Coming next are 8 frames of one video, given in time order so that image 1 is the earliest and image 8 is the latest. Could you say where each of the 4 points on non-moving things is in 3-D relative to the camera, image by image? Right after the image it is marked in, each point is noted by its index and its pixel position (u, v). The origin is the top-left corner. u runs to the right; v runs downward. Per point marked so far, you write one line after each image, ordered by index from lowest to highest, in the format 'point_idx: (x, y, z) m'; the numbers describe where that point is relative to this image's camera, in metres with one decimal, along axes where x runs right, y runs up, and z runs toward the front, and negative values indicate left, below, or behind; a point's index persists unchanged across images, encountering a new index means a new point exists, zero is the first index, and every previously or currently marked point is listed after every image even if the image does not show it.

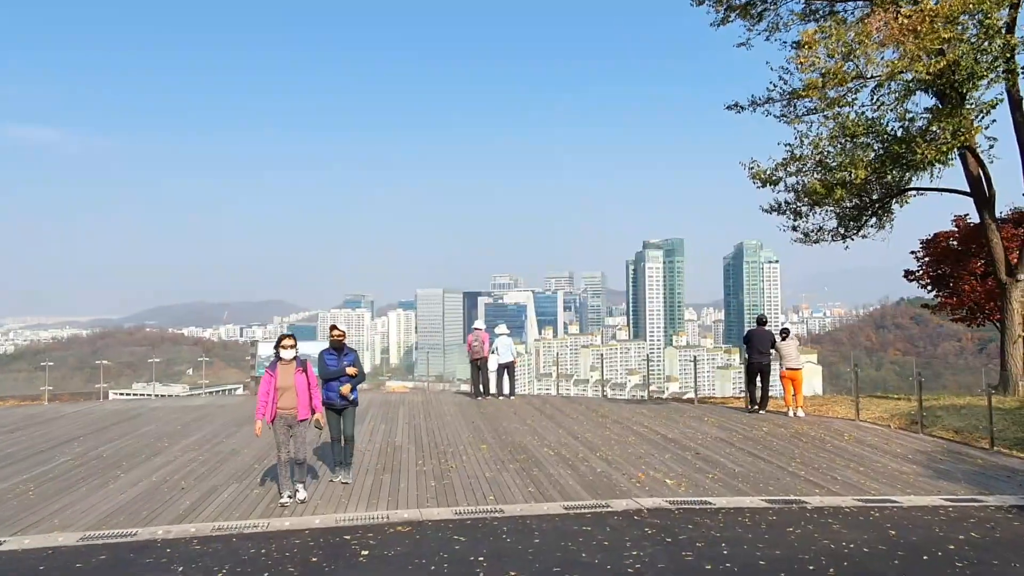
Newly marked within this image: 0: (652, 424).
0: (+2.0, -1.9, +9.9) m
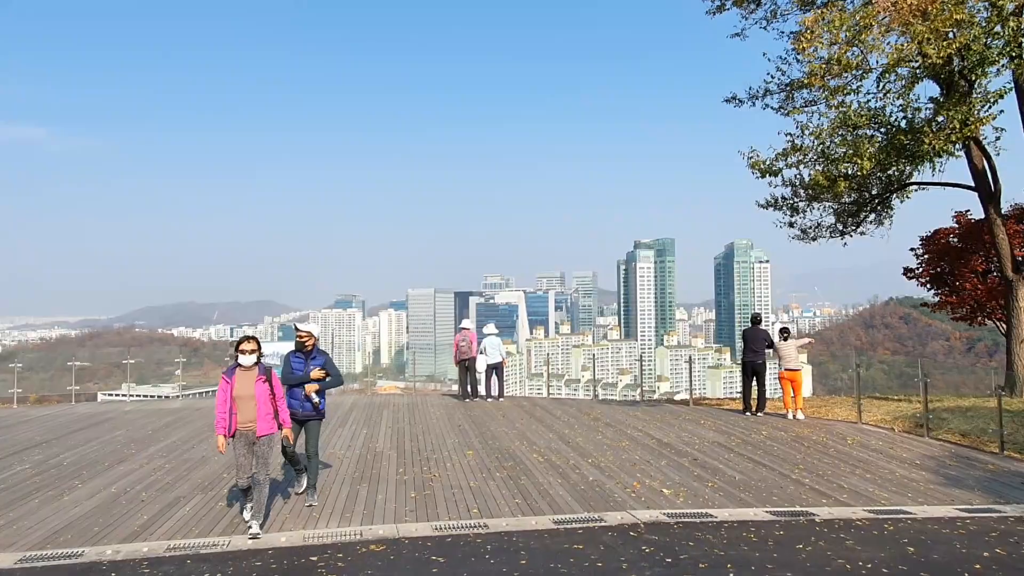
0: (+1.8, -1.9, +9.5) m
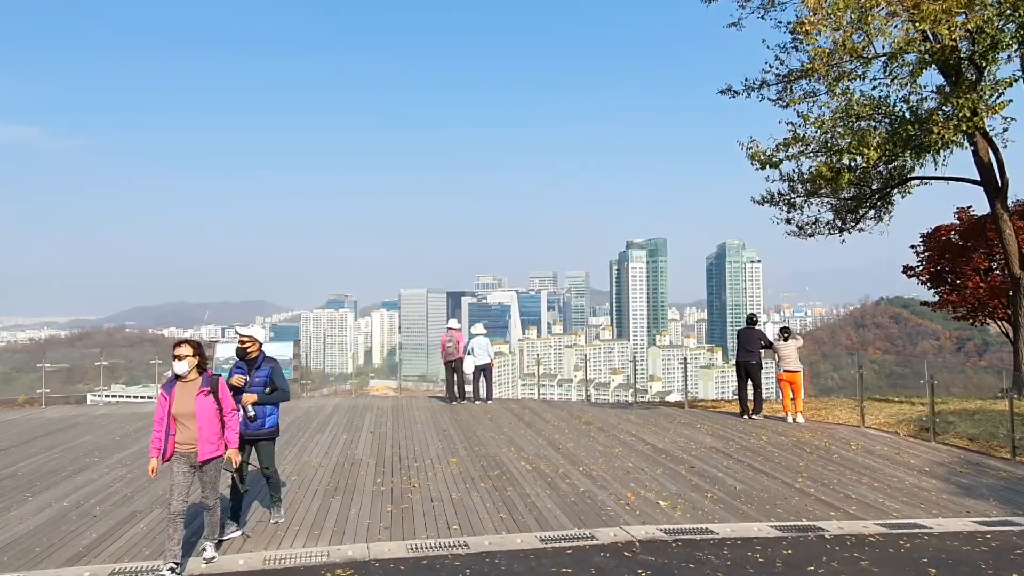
0: (+1.7, -1.8, +9.0) m
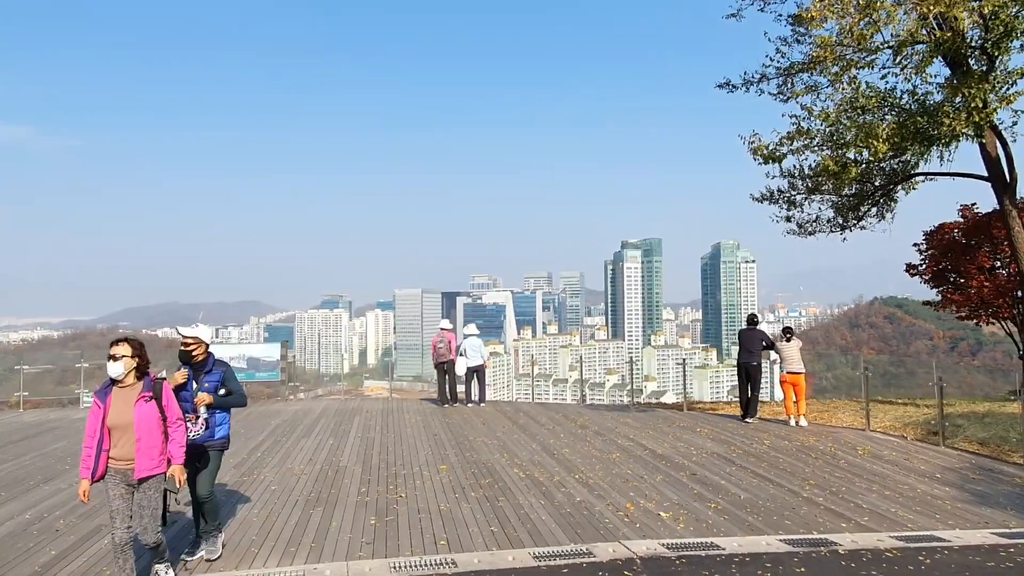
0: (+1.6, -1.8, +8.7) m
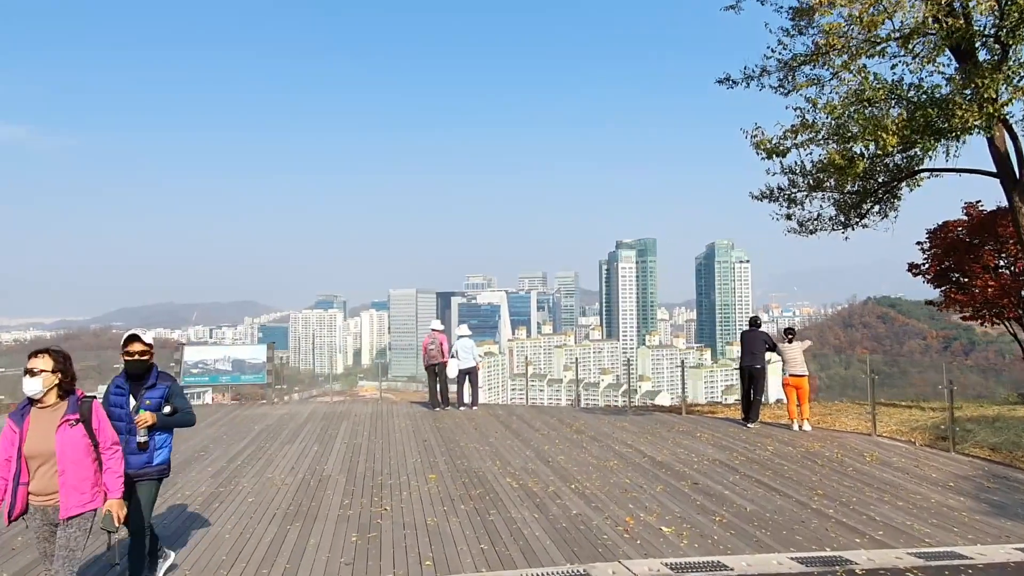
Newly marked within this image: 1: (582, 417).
0: (+1.5, -1.8, +8.4) m
1: (+1.0, -1.9, +10.4) m
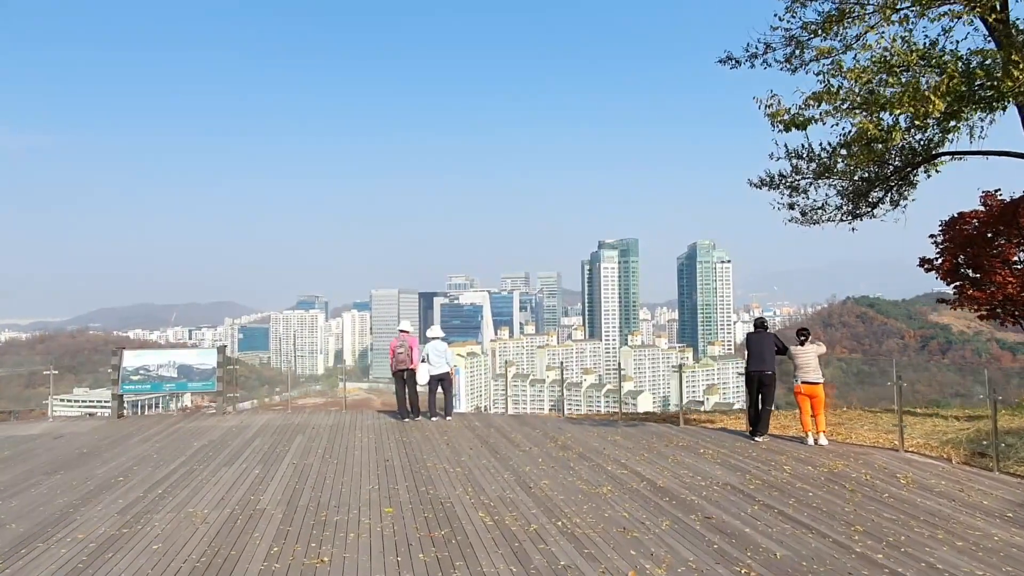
0: (+1.2, -1.8, +7.2) m
1: (+0.7, -1.9, +9.3) m
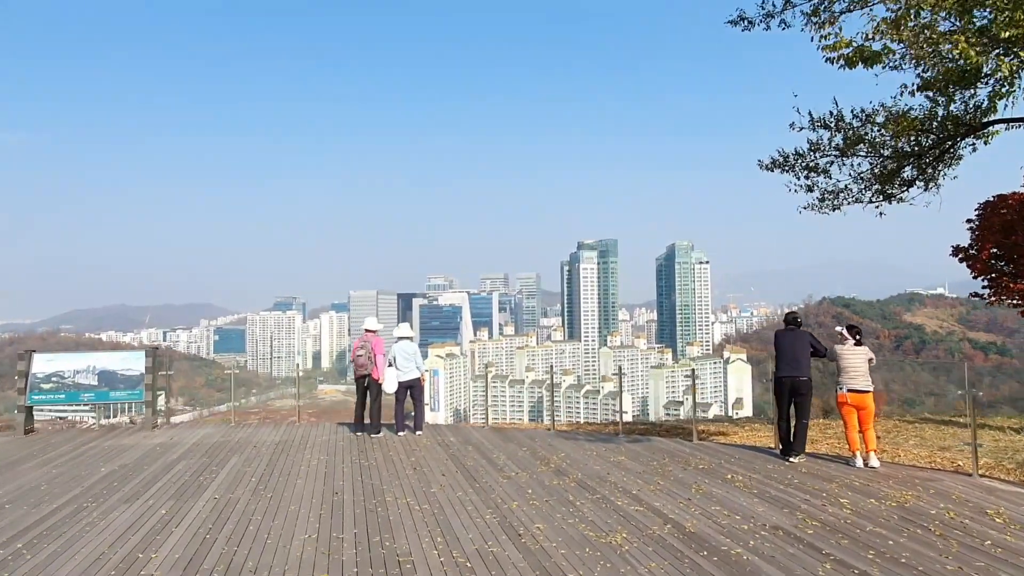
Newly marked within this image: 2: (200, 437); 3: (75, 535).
0: (+1.1, -1.7, +5.8) m
1: (+0.5, -1.8, +7.8) m
2: (-3.9, -1.9, +8.9) m
3: (-3.1, -1.7, +5.0) m
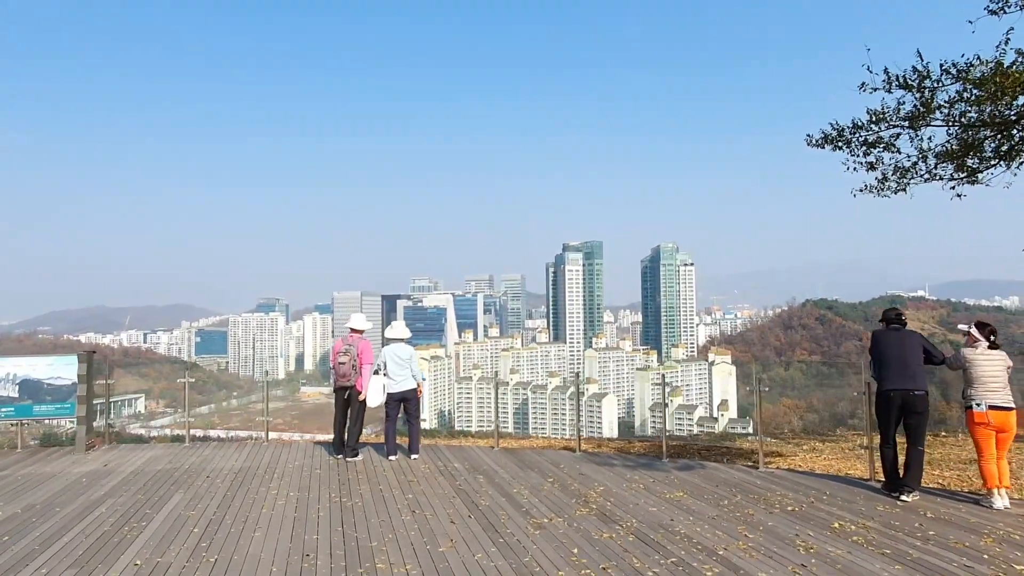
0: (+1.3, -1.6, +4.2) m
1: (+0.7, -1.7, +6.2) m
2: (-3.8, -1.8, +7.2) m
3: (-2.8, -1.6, +3.3) m
